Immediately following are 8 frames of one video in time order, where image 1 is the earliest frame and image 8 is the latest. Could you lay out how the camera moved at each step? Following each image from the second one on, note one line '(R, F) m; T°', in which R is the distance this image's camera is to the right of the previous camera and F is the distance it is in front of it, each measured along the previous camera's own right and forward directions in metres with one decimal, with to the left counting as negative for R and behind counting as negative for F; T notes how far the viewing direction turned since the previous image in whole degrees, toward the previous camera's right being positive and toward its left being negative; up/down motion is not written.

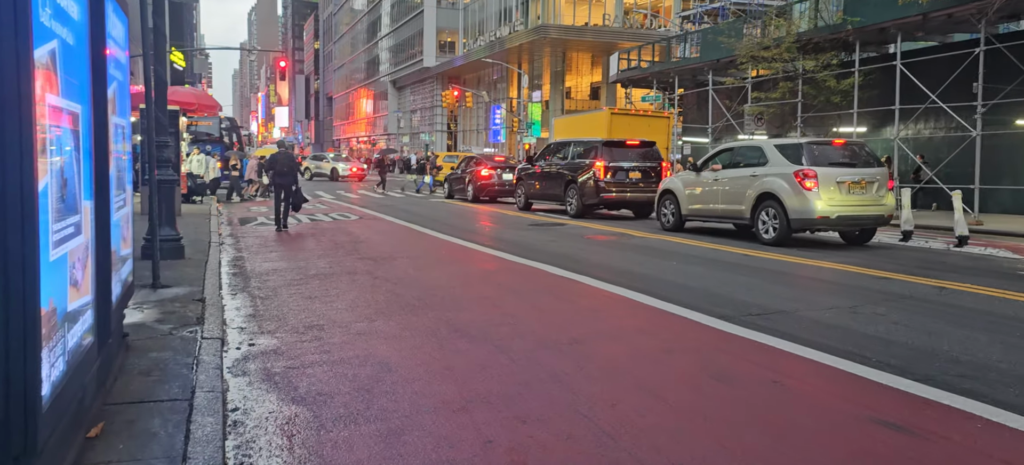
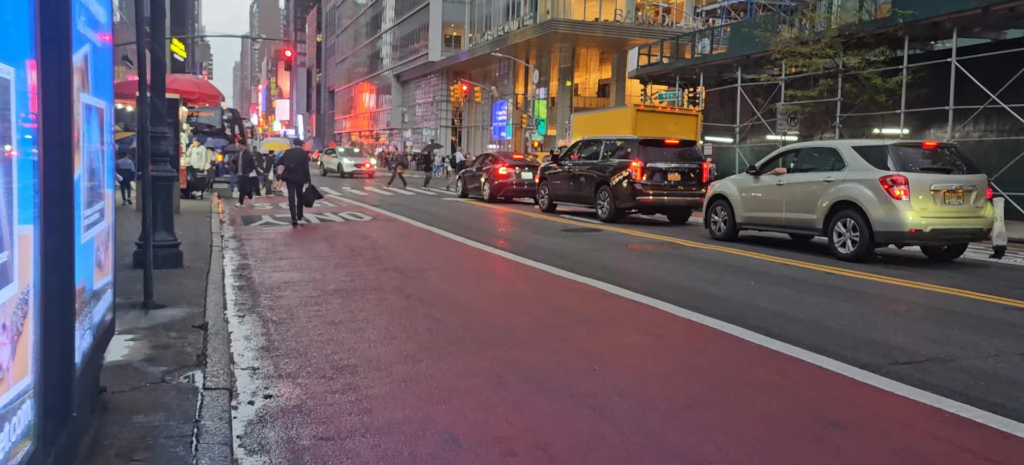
(-0.6, +1.4) m; 0°
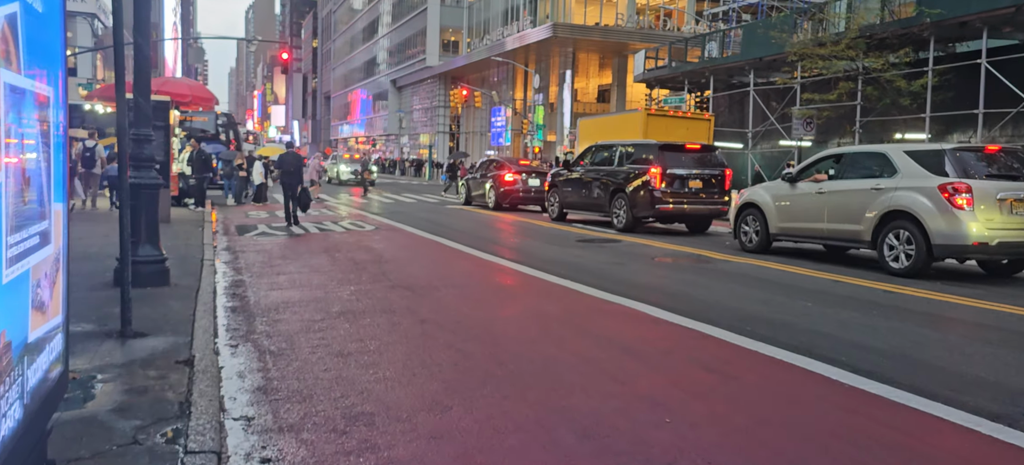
(-0.3, +1.0) m; 0°
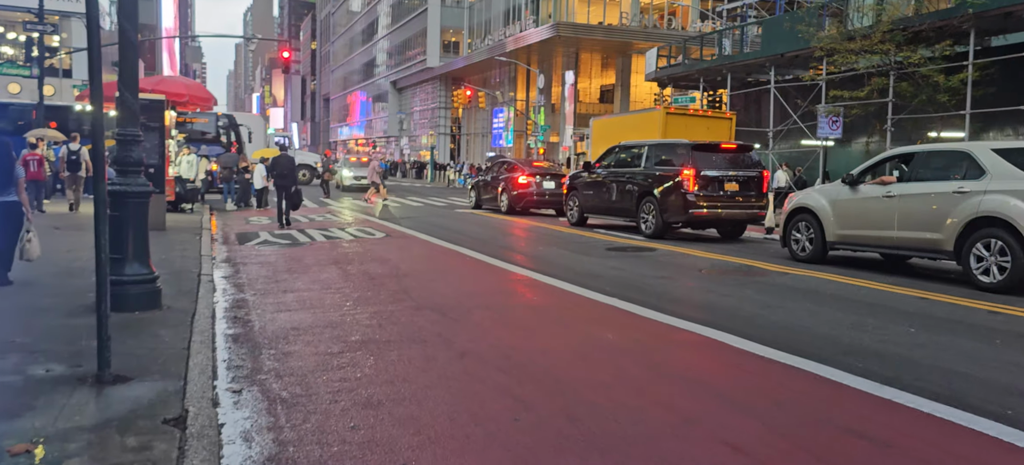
(-0.4, +1.1) m; 0°
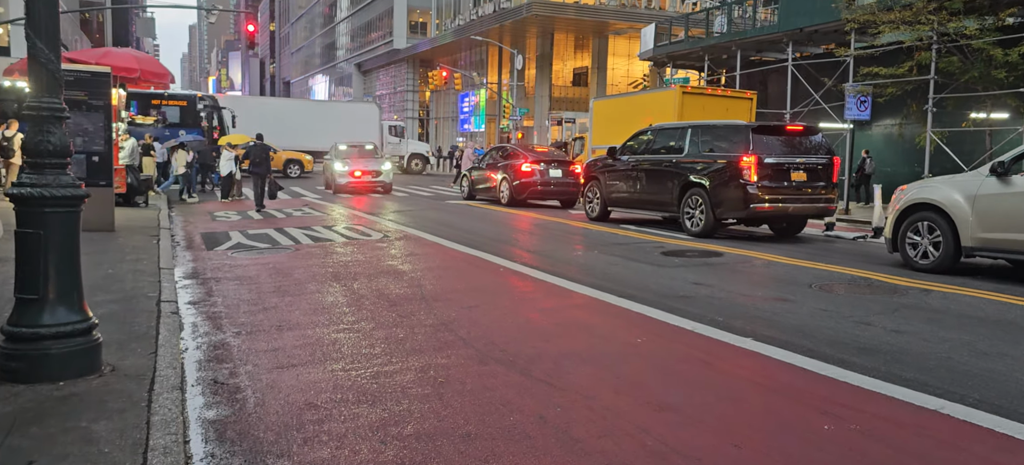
(-1.0, +2.5) m; +3°
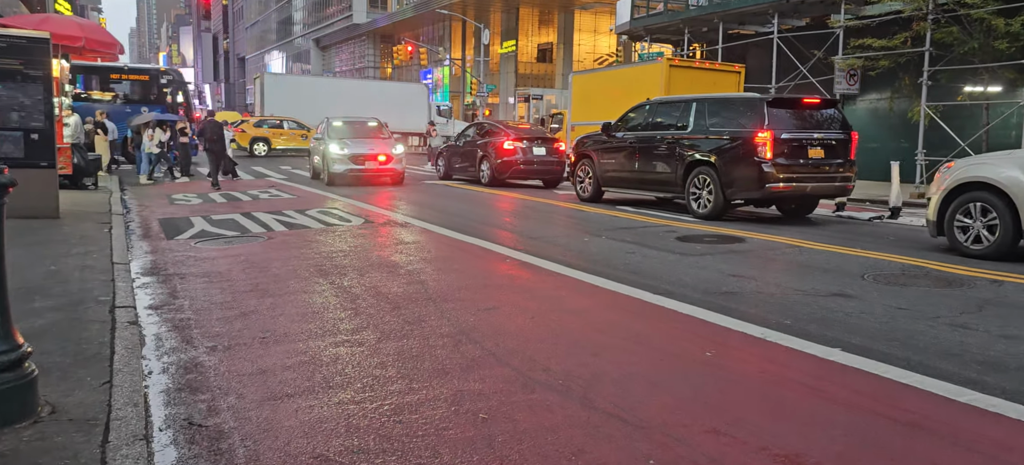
(-0.5, +1.1) m; +3°
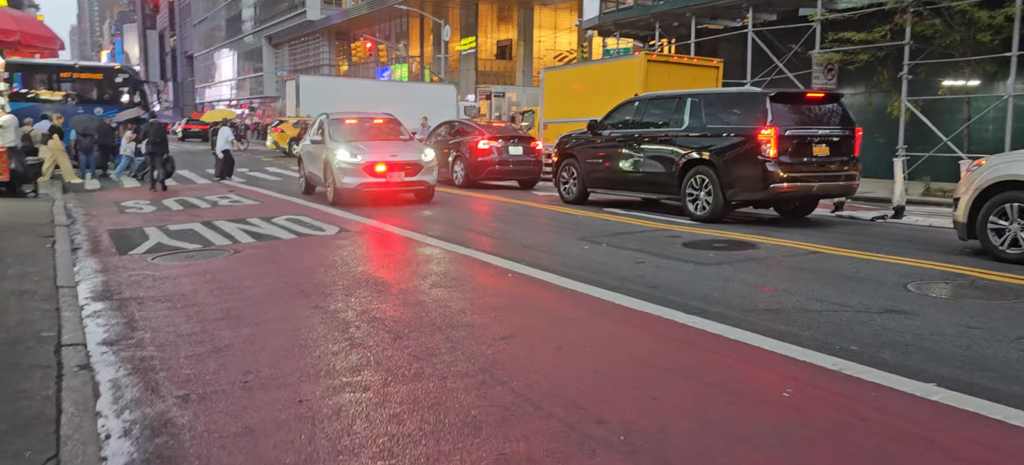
(-0.4, +0.9) m; +3°
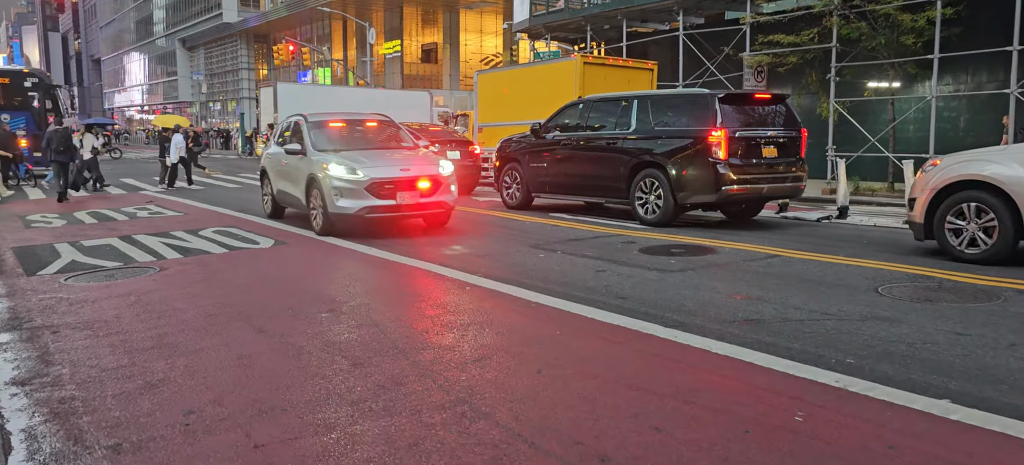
(-0.3, +0.5) m; +5°
